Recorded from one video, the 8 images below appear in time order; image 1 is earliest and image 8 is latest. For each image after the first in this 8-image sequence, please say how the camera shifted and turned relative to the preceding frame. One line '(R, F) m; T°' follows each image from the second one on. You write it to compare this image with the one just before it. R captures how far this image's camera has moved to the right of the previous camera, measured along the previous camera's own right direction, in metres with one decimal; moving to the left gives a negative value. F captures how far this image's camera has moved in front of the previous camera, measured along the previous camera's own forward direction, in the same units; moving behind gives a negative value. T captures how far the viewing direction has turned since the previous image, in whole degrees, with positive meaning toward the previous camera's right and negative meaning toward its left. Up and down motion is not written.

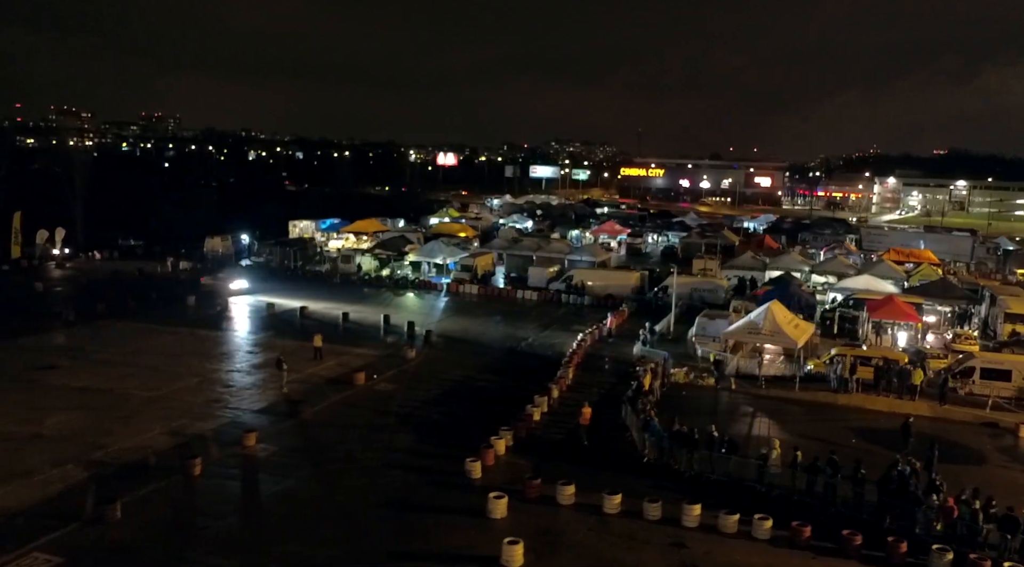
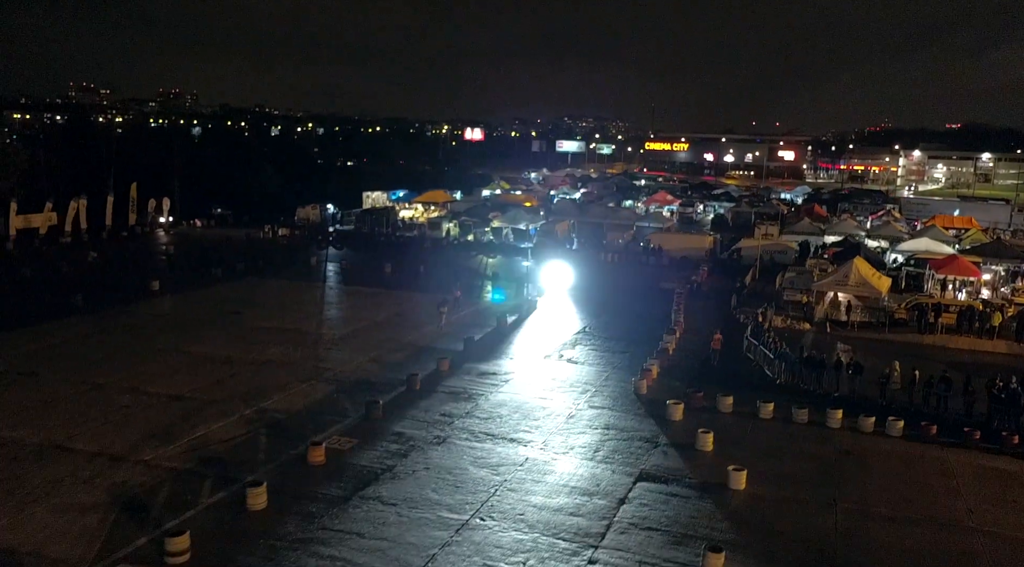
(-3.3, -3.2) m; -1°
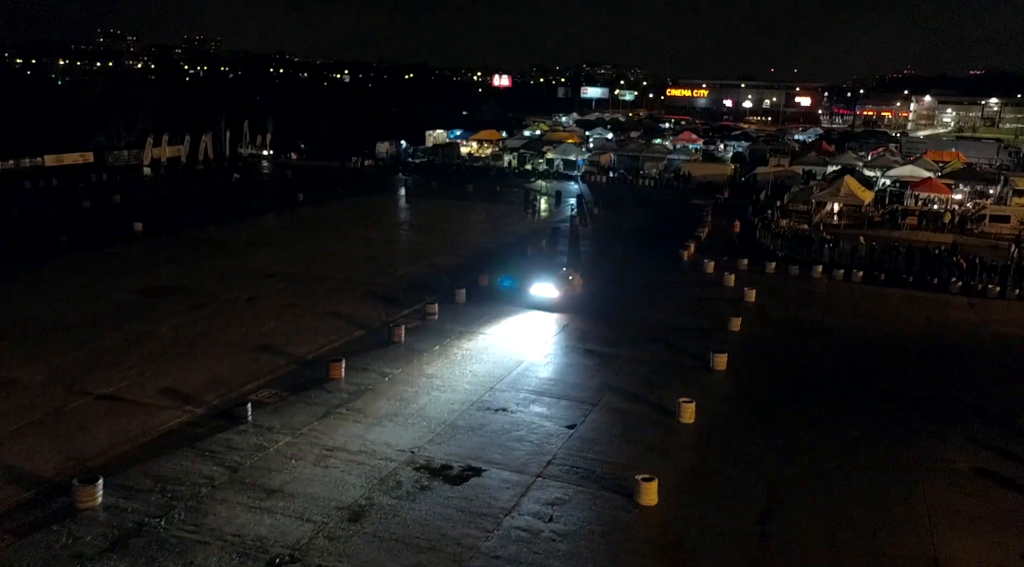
(-2.0, -8.5) m; -1°
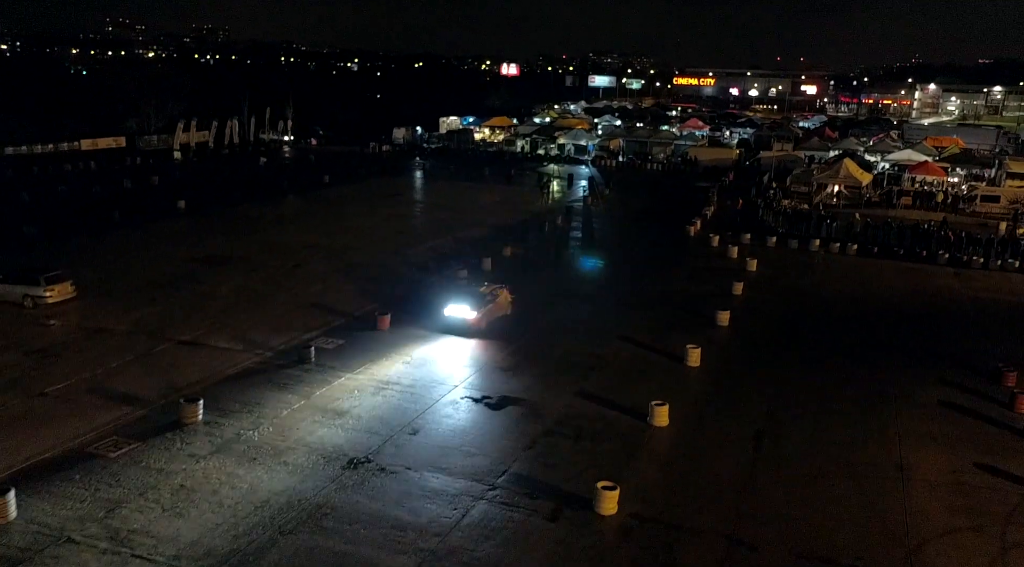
(-0.4, -2.0) m; 0°
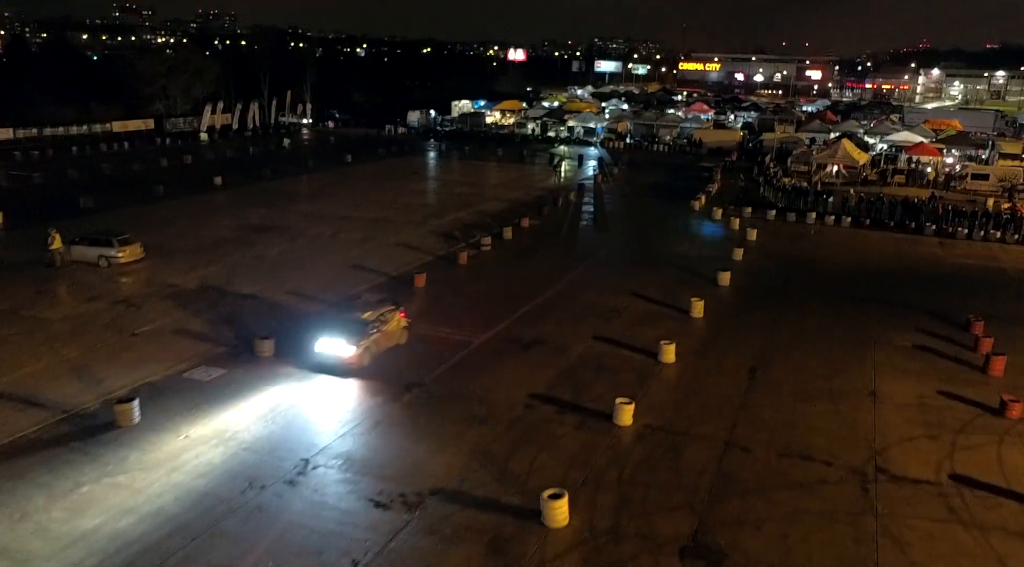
(-0.4, -2.1) m; 0°
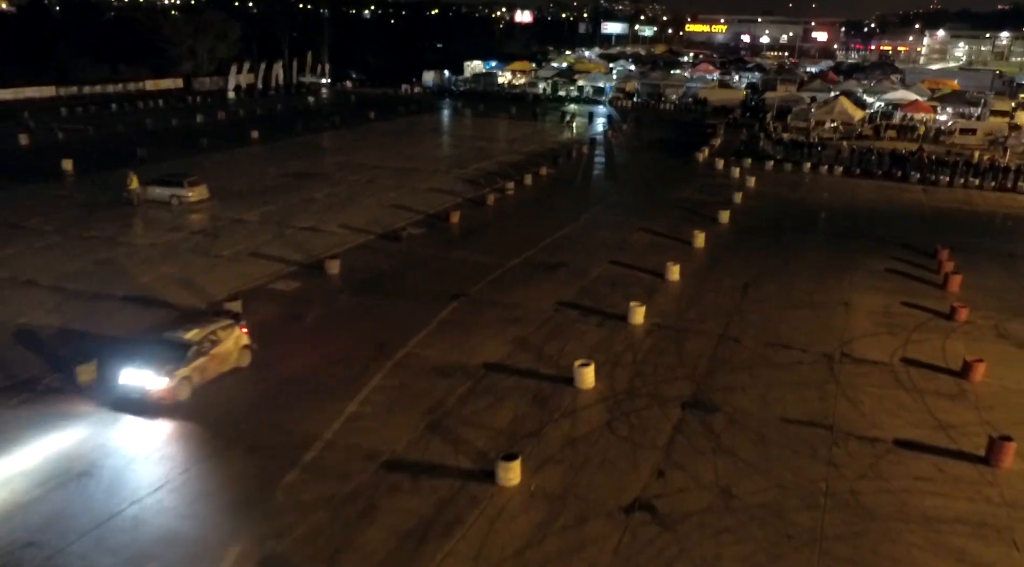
(-0.5, -2.6) m; 0°
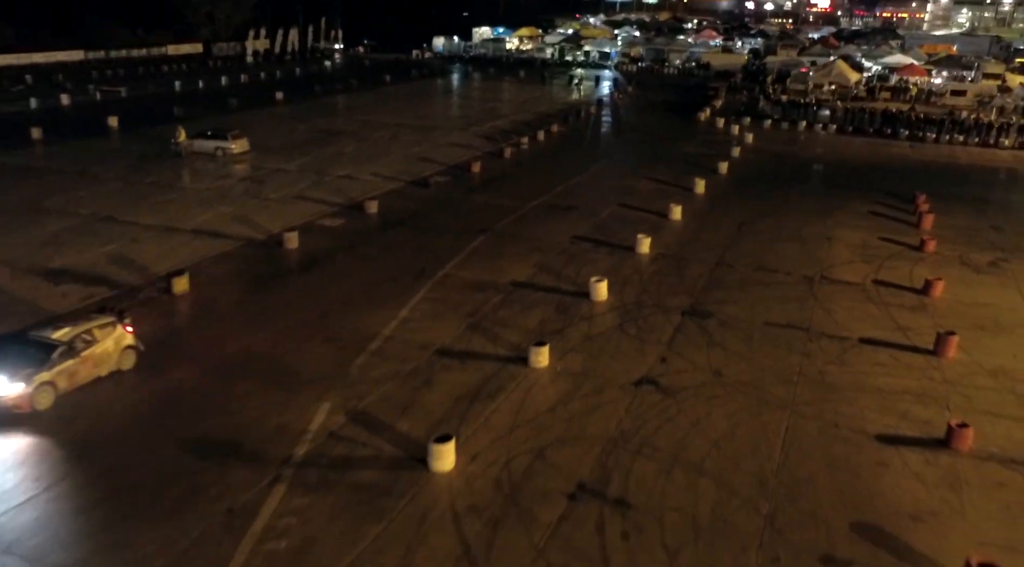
(-0.4, -2.1) m; 0°
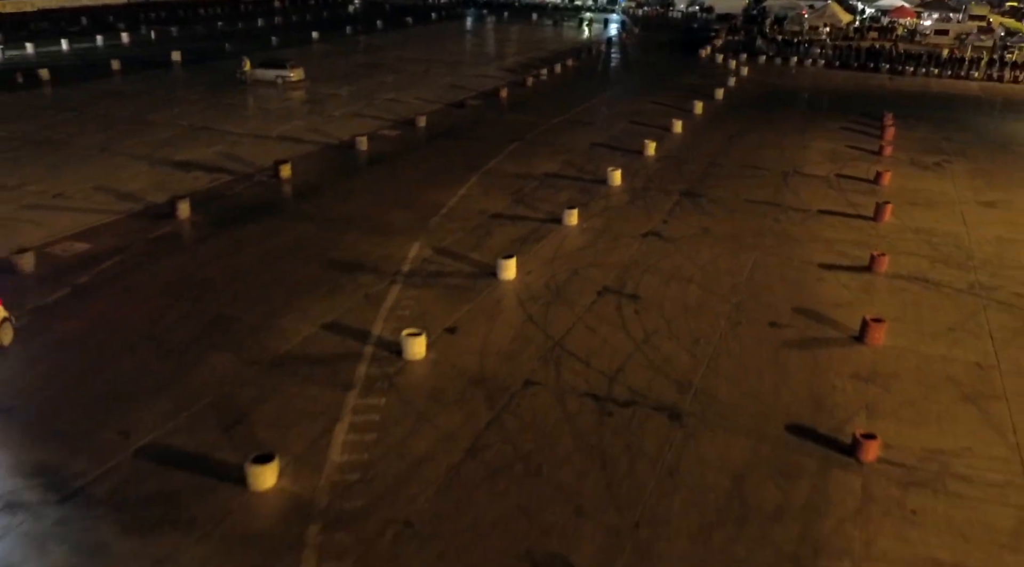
(-0.6, -3.8) m; 0°
